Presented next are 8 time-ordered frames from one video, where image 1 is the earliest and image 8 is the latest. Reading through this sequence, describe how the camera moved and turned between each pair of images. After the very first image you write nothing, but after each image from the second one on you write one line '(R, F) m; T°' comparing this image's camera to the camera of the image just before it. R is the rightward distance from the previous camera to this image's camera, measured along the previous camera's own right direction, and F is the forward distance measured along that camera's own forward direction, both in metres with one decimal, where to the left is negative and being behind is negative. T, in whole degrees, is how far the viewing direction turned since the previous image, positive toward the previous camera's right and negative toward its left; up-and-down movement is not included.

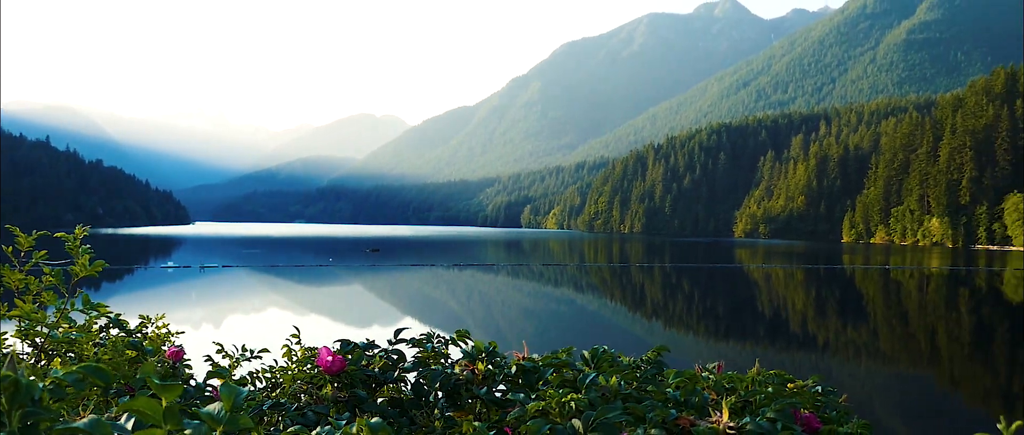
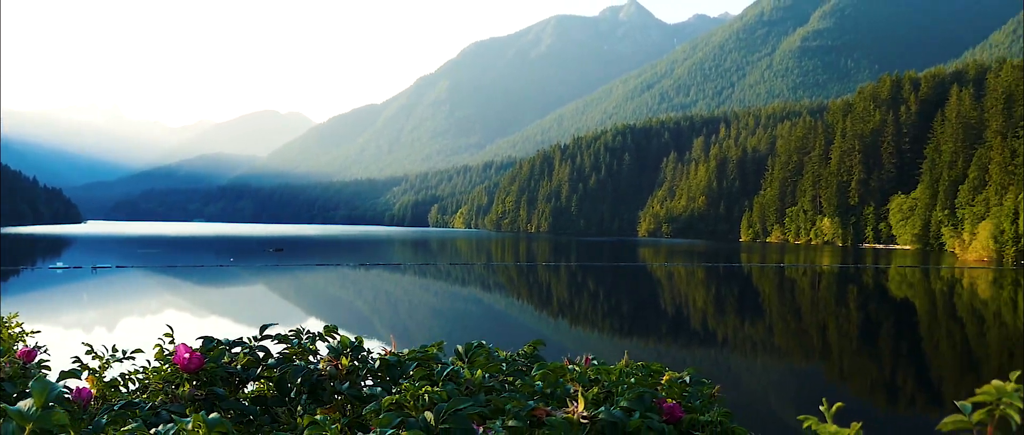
(+0.2, 0.0) m; +6°
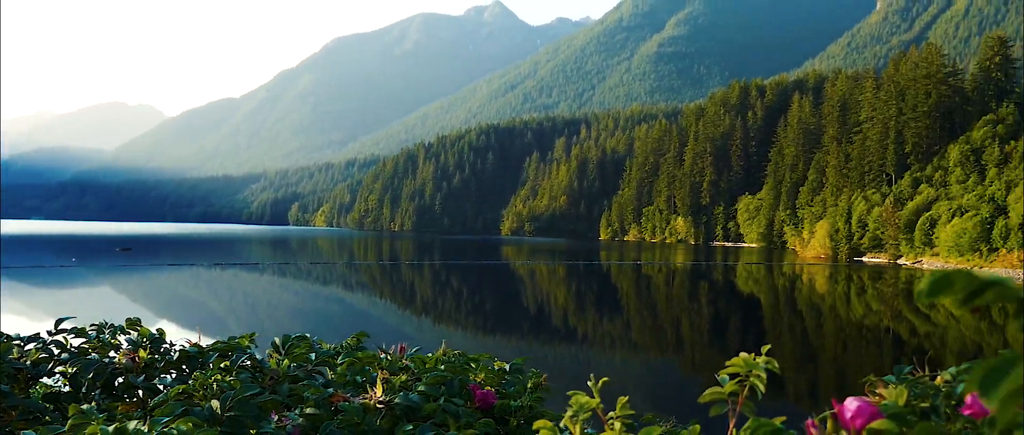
(+0.3, -0.1) m; +9°
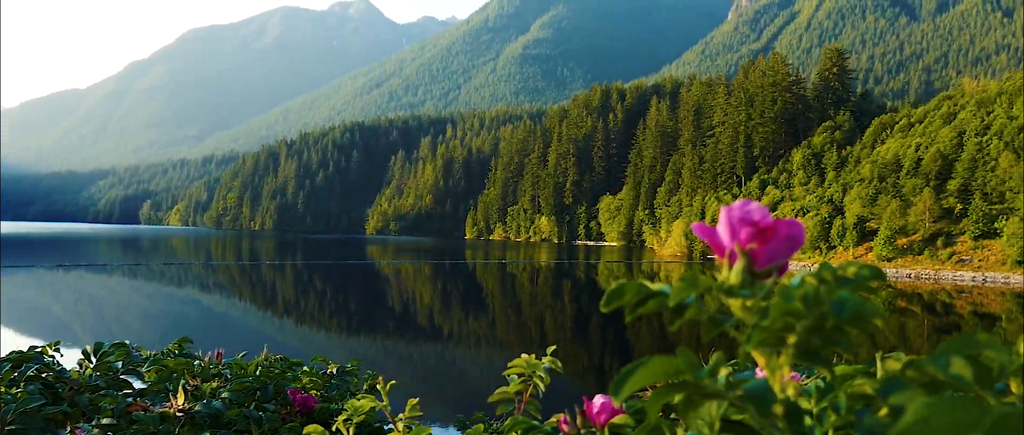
(+0.2, -0.1) m; +9°
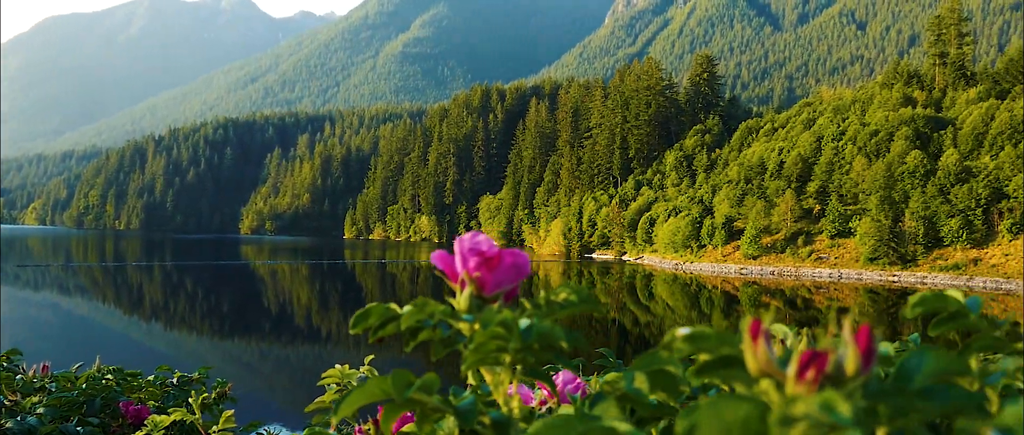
(+0.2, -0.1) m; +8°
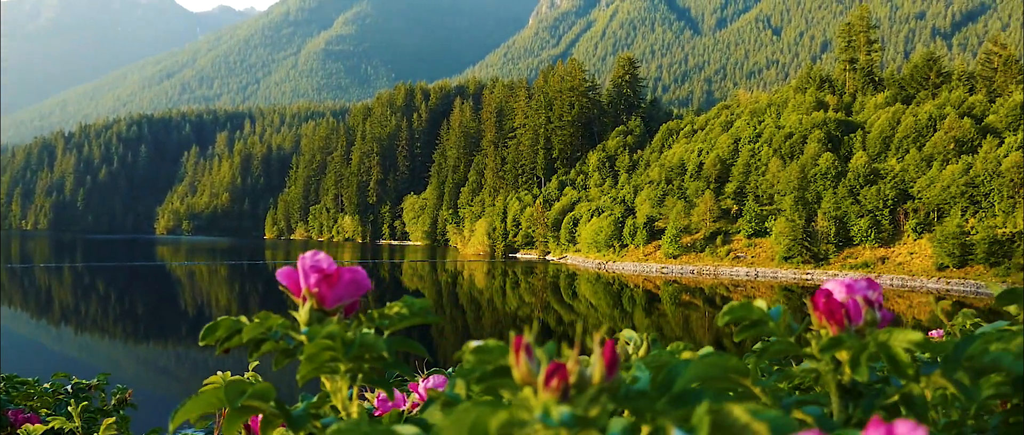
(+0.2, -0.2) m; +5°
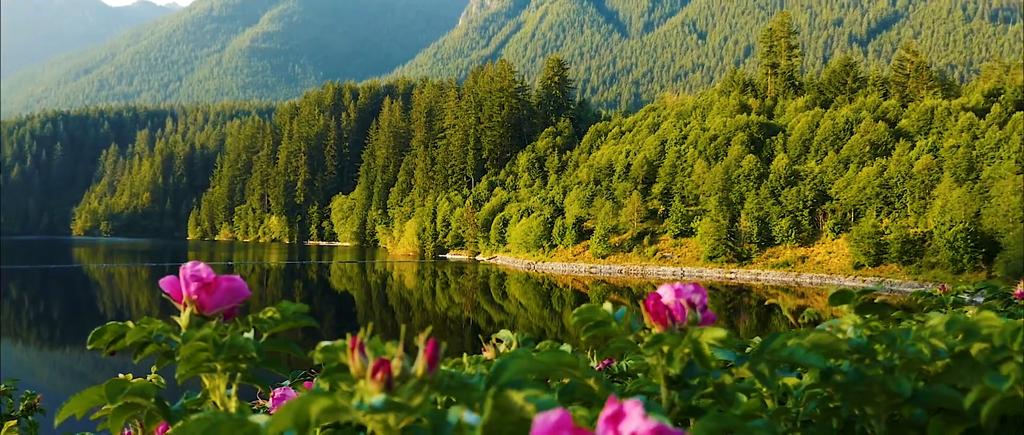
(+0.1, -0.2) m; +4°
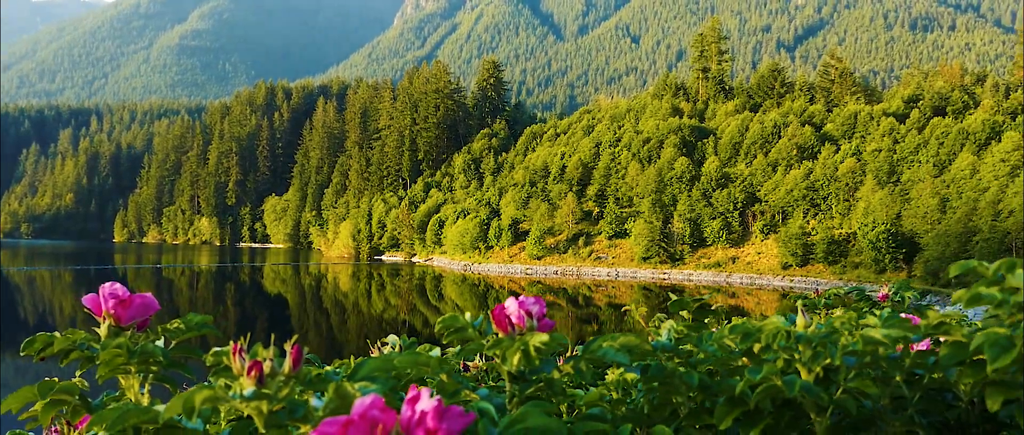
(+0.2, -0.5) m; +4°
